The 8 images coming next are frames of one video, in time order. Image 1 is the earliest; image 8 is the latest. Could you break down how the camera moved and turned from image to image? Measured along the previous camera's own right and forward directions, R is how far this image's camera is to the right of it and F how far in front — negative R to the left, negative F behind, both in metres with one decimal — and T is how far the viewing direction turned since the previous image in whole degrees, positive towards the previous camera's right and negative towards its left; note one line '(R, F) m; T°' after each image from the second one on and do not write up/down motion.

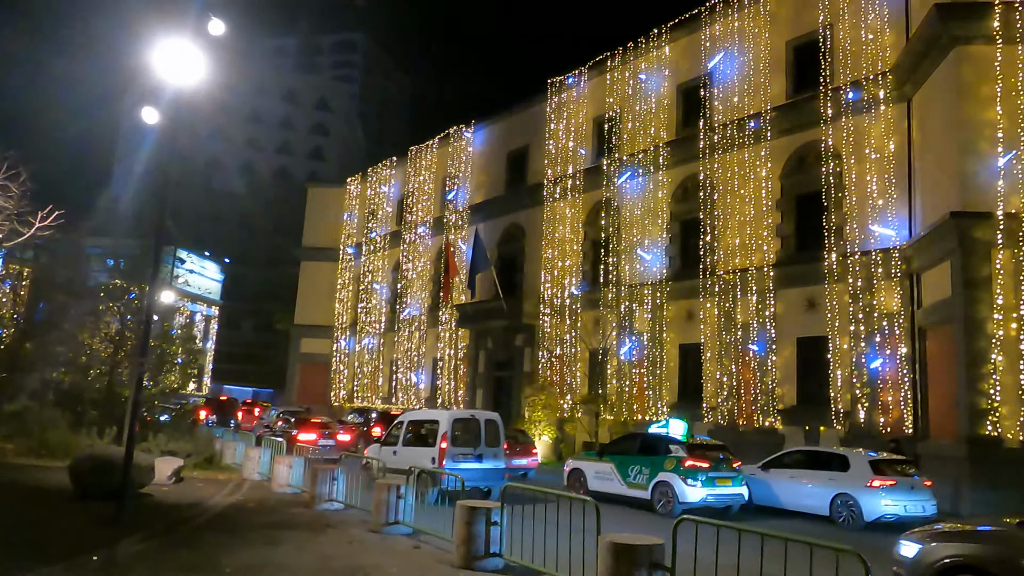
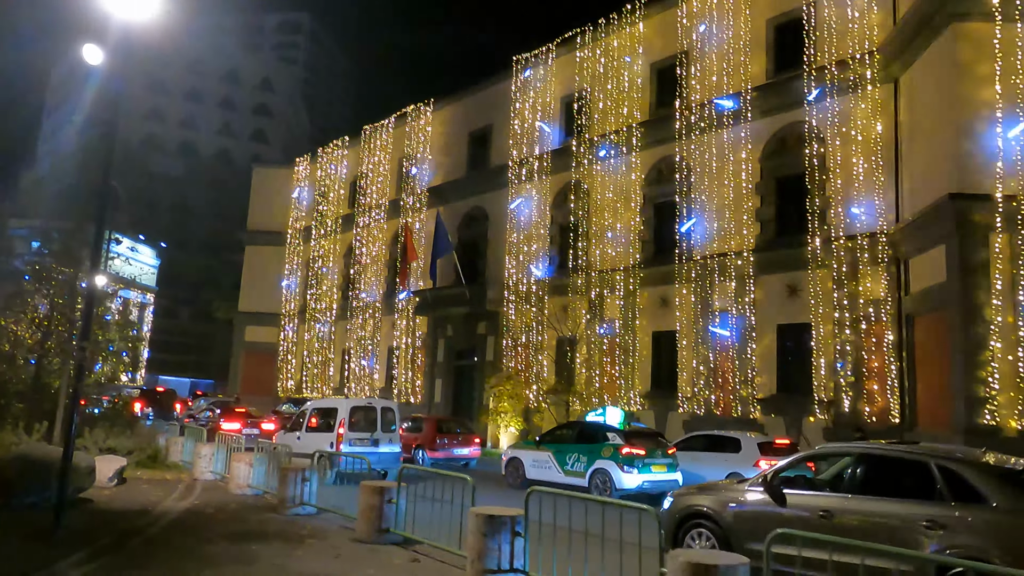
(-0.7, +1.2) m; +4°
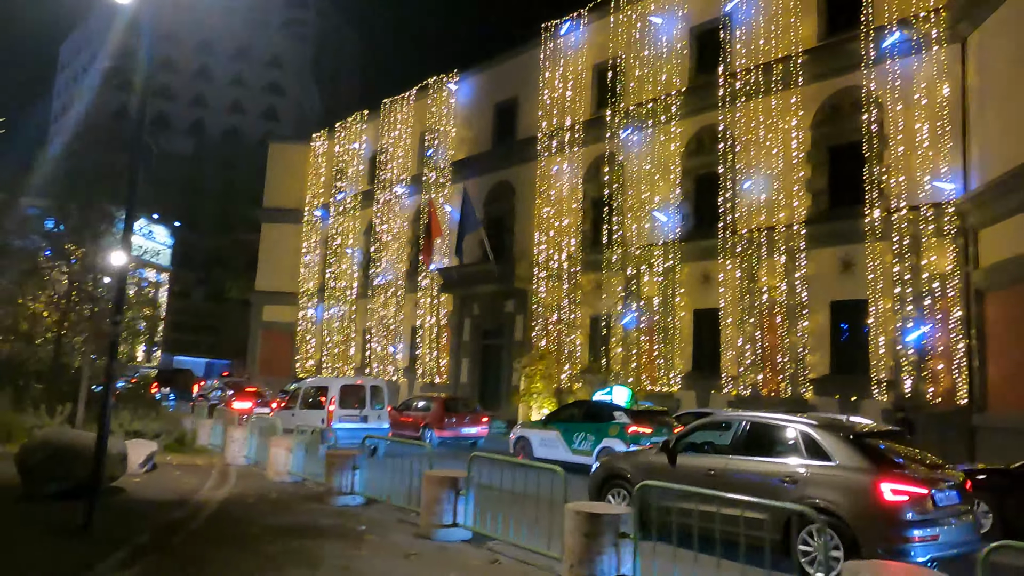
(-0.7, +1.0) m; -1°
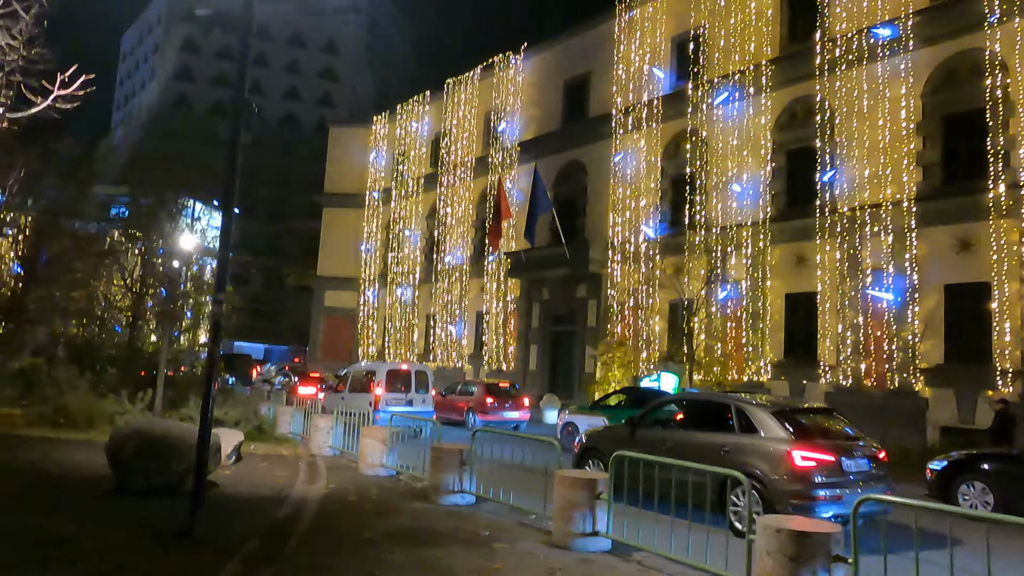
(-0.9, +1.0) m; -4°
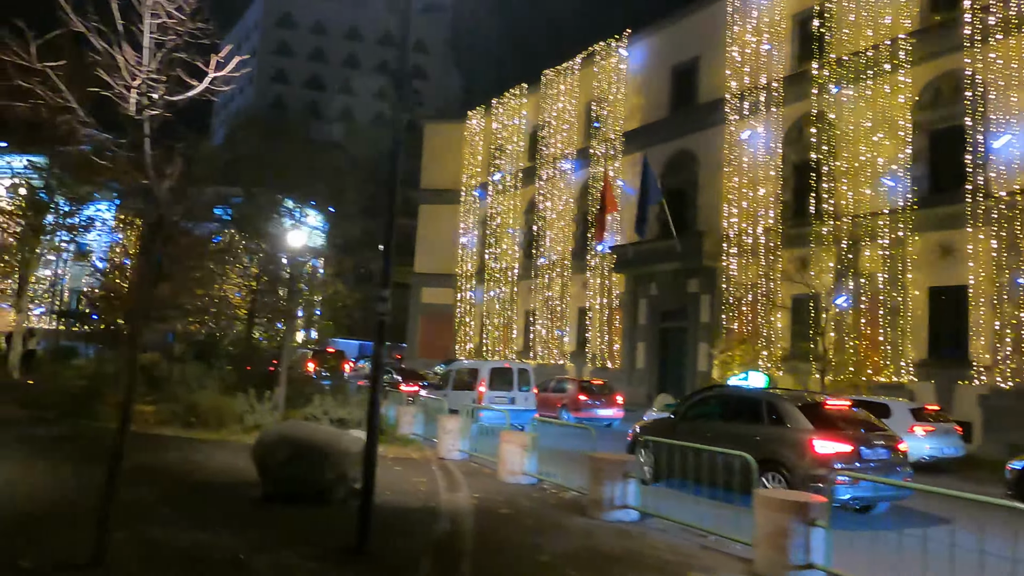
(-0.9, +0.7) m; -6°
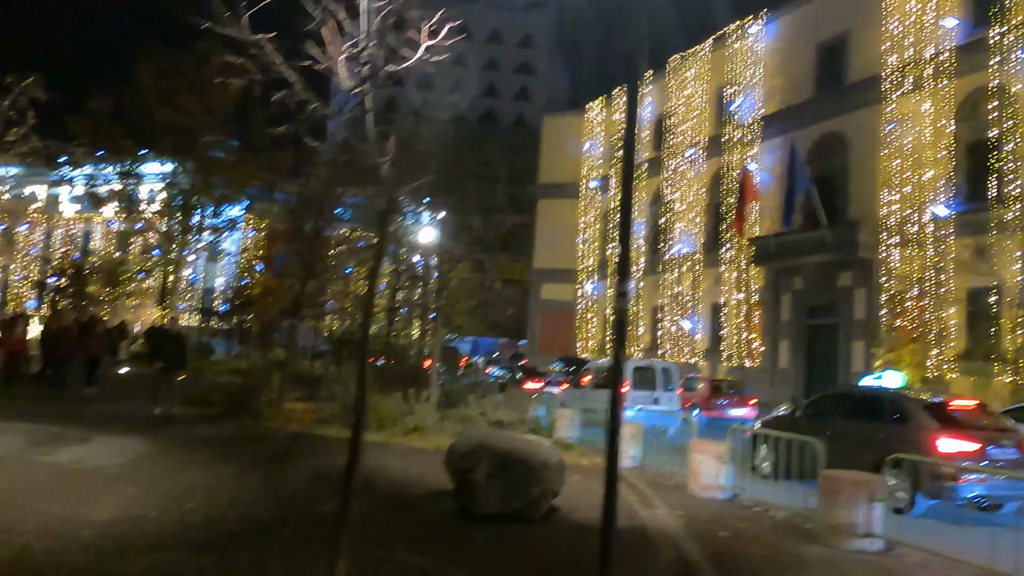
(-1.1, +0.8) m; -8°
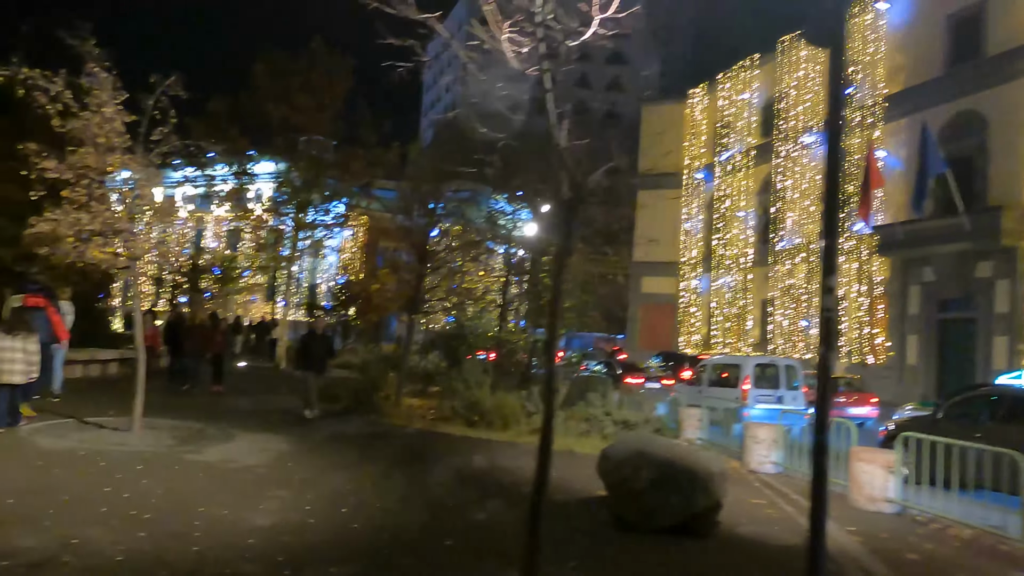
(-0.6, +0.4) m; -7°
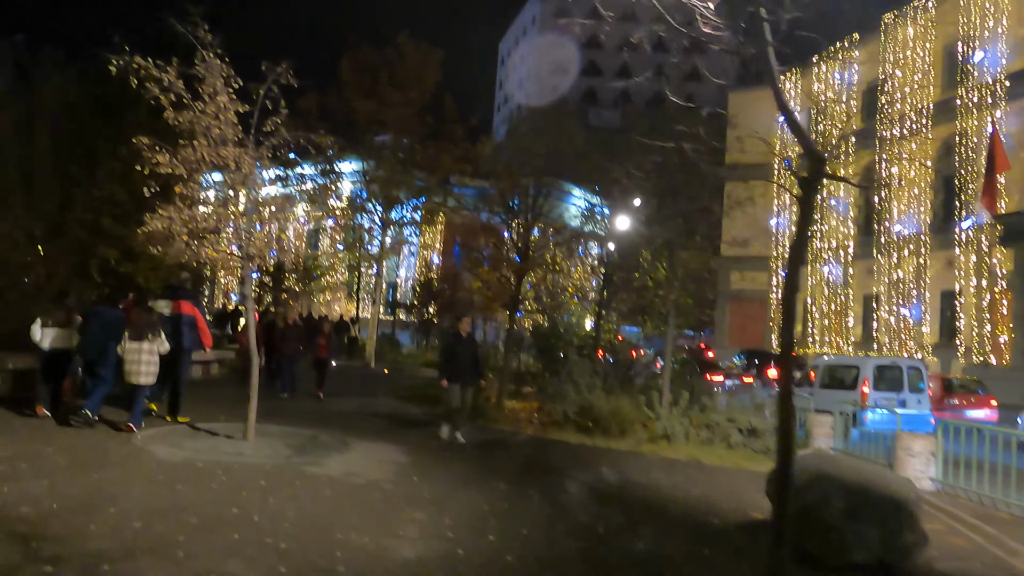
(-0.7, +0.7) m; -5°
